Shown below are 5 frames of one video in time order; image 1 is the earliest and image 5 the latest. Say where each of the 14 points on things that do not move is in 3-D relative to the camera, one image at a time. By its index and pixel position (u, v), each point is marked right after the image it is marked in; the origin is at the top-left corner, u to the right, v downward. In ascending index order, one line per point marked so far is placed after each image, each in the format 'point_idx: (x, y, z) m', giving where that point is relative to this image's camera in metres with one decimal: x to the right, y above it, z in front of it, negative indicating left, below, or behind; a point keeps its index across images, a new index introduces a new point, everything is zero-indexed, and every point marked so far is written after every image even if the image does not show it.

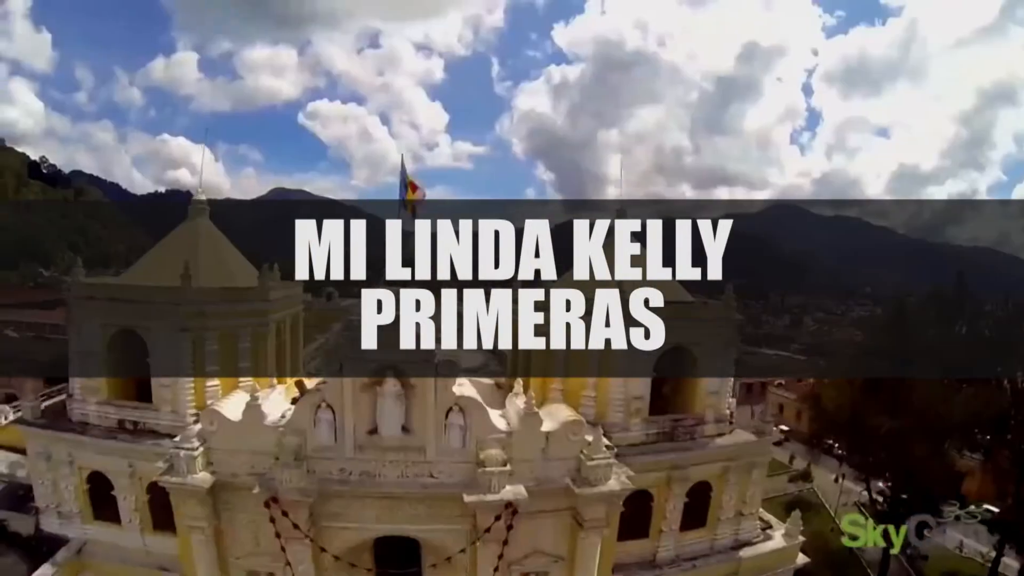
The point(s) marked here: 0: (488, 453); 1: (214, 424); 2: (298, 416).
0: (-0.3, -2.7, +12.2) m
1: (-4.7, -2.1, +11.2) m
2: (-3.4, -2.0, +11.3) m
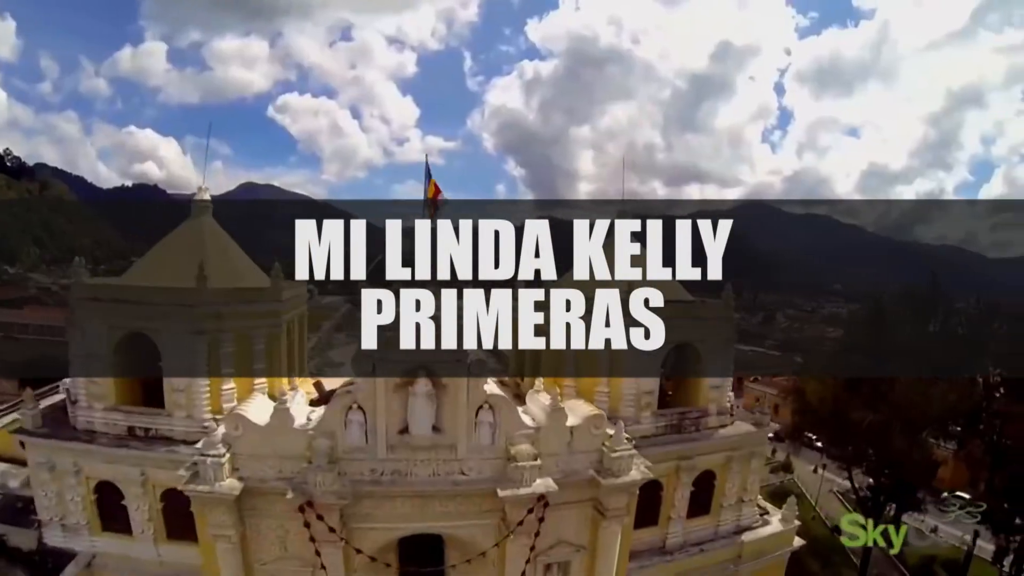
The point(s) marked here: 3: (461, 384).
0: (+0.2, -2.7, +12.2) m
1: (-4.2, -2.2, +10.9) m
2: (-2.9, -2.0, +11.1) m
3: (-0.8, -1.5, +11.7) m
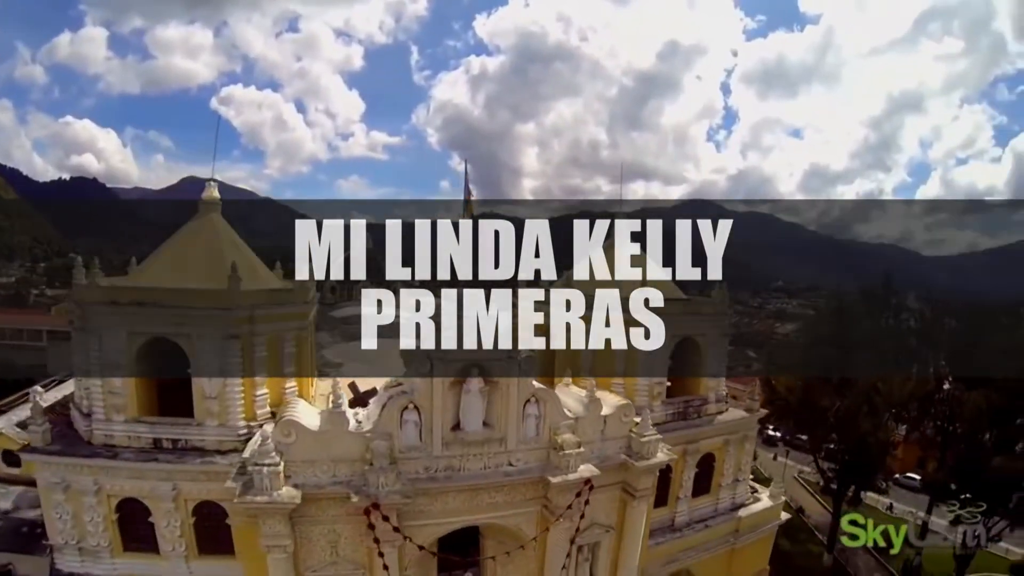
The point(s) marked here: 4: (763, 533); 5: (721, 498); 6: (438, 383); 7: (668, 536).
0: (+0.9, -2.6, +12.3) m
1: (-3.3, -2.2, +10.4) m
2: (-2.0, -2.0, +10.8) m
3: (0.0, -1.5, +11.7) m
4: (+6.2, -5.9, +17.4) m
5: (+5.1, -5.1, +17.2) m
6: (-1.2, -1.5, +11.1) m
7: (+3.4, -5.3, +15.4) m
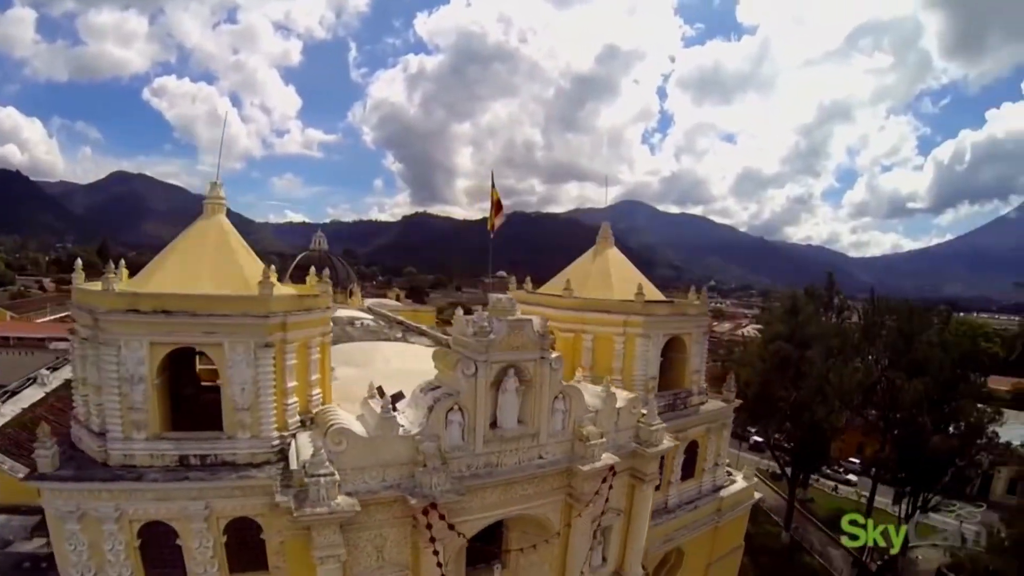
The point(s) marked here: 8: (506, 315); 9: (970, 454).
0: (+1.4, -2.6, +12.7) m
1: (-2.5, -2.2, +10.2) m
2: (-1.2, -2.1, +10.8) m
3: (+0.5, -1.5, +11.9) m
4: (+5.9, -5.9, +18.4) m
5: (+4.9, -5.1, +18.1) m
6: (-0.5, -1.5, +11.2) m
7: (+3.4, -5.3, +16.1) m
8: (-0.1, -0.5, +11.8) m
9: (+12.6, -4.6, +19.5) m
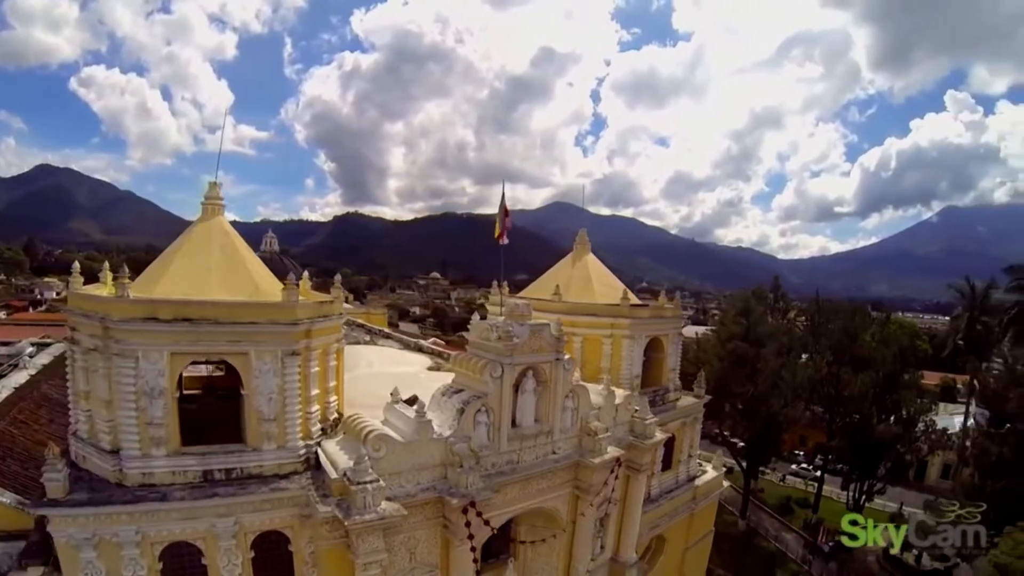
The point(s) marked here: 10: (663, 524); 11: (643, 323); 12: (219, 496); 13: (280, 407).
0: (+1.6, -2.7, +13.1) m
1: (-1.9, -2.3, +10.1) m
2: (-0.7, -2.1, +10.8) m
3: (+0.9, -1.6, +12.2) m
4: (+5.4, -5.9, +19.4) m
5: (+4.4, -5.1, +18.9) m
6: (-0.1, -1.6, +11.3) m
7: (+3.2, -5.3, +16.7) m
8: (+0.2, -0.5, +11.9) m
9: (+11.9, -4.5, +21.3) m
10: (+3.6, -5.7, +17.1) m
11: (+3.0, -0.8, +16.3) m
12: (-4.1, -2.9, +9.9) m
13: (-3.5, -1.8, +10.6) m
